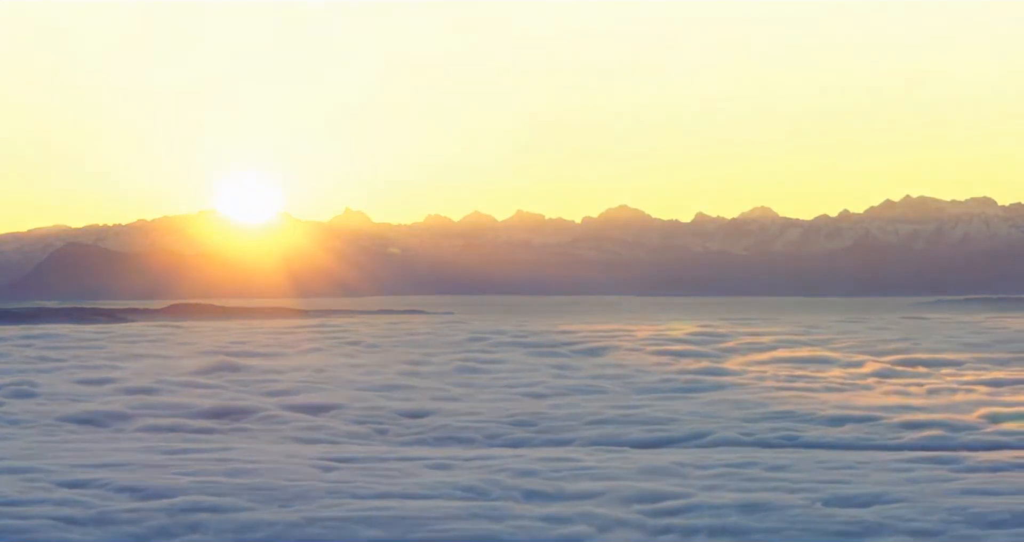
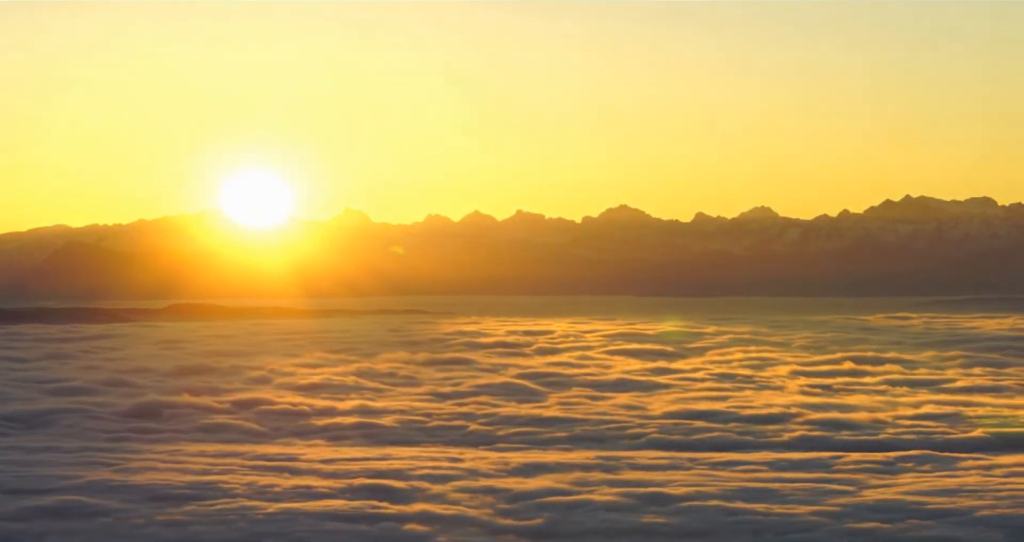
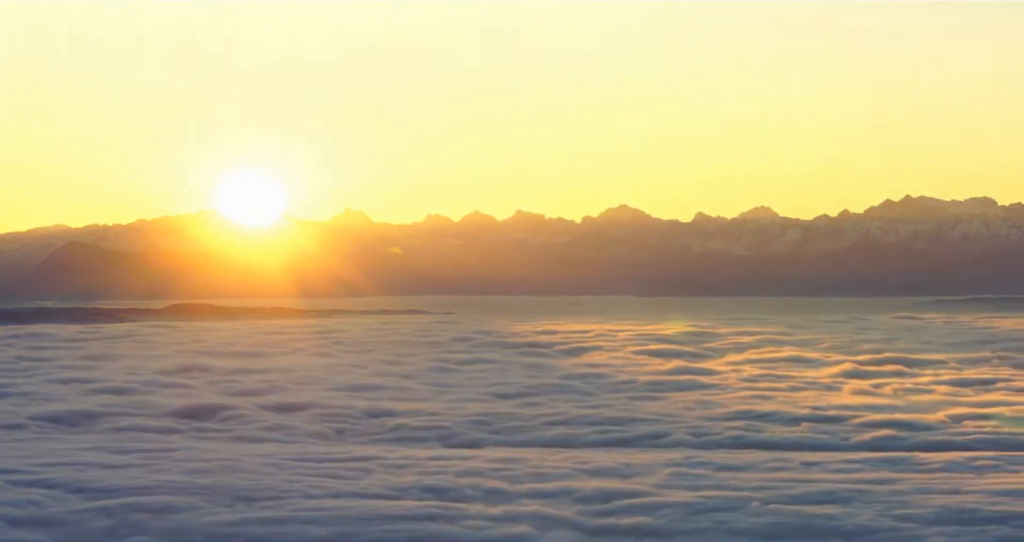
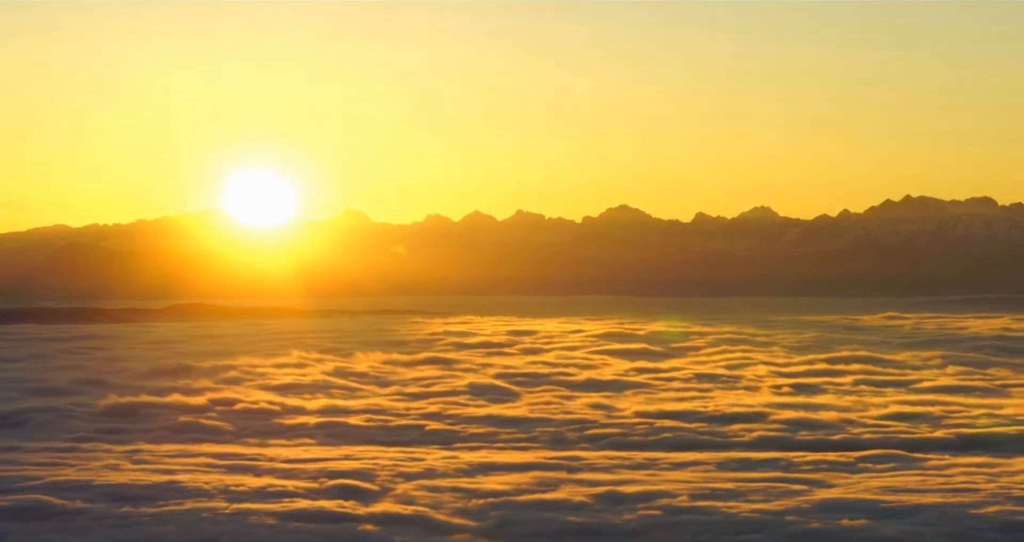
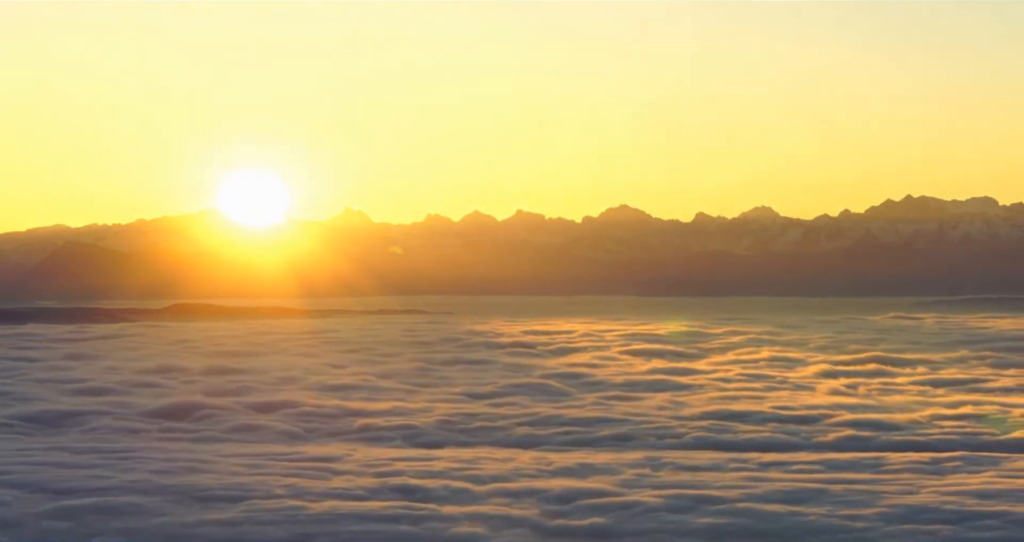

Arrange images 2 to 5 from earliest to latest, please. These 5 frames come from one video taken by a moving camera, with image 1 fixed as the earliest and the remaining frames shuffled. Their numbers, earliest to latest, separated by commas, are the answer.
3, 5, 2, 4
